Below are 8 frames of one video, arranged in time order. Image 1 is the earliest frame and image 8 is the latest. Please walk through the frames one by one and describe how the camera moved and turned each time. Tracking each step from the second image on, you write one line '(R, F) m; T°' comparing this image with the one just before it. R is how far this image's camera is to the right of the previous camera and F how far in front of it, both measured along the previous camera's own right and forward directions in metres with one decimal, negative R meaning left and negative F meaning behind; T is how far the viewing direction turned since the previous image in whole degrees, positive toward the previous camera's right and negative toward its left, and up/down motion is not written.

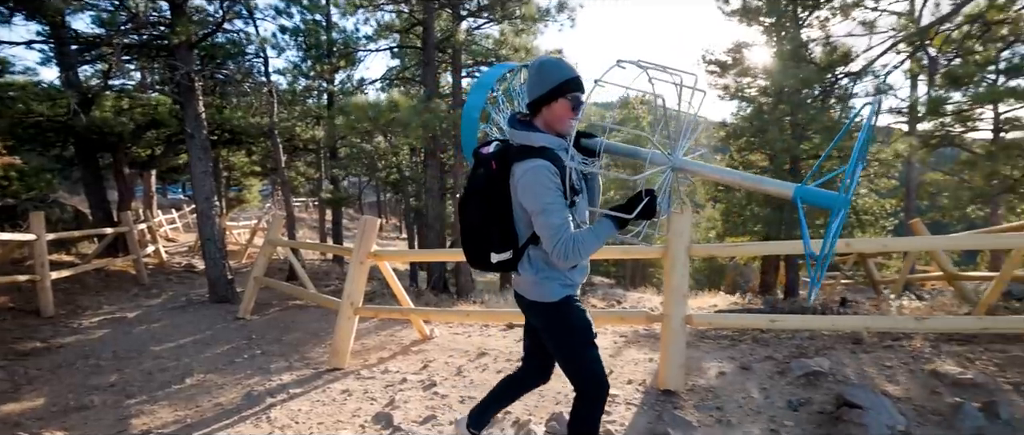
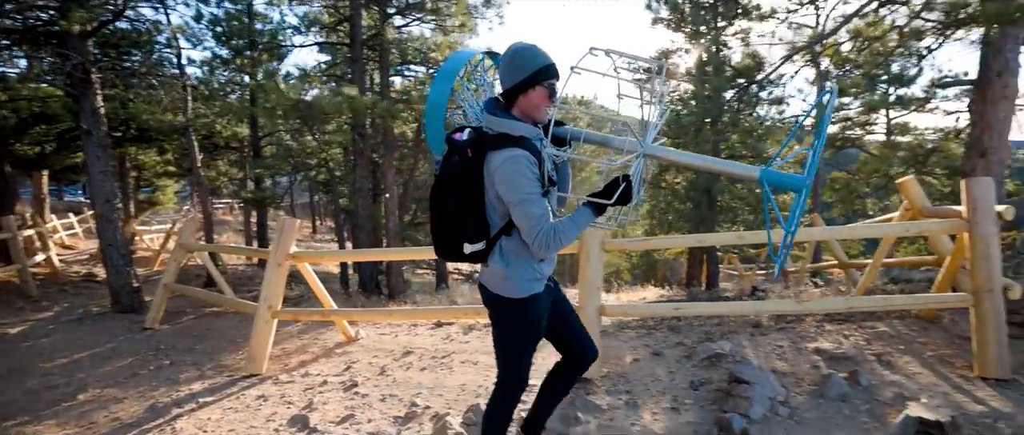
(+0.2, -0.1) m; +7°
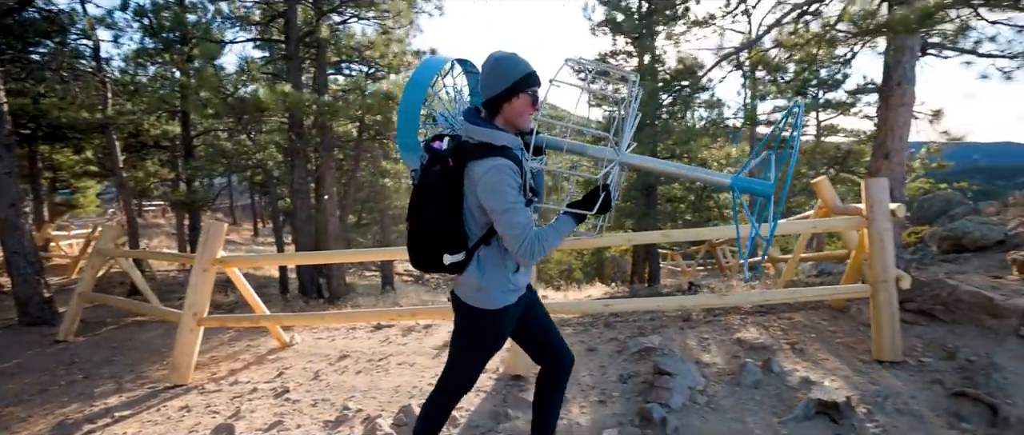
(+0.2, -0.1) m; +5°
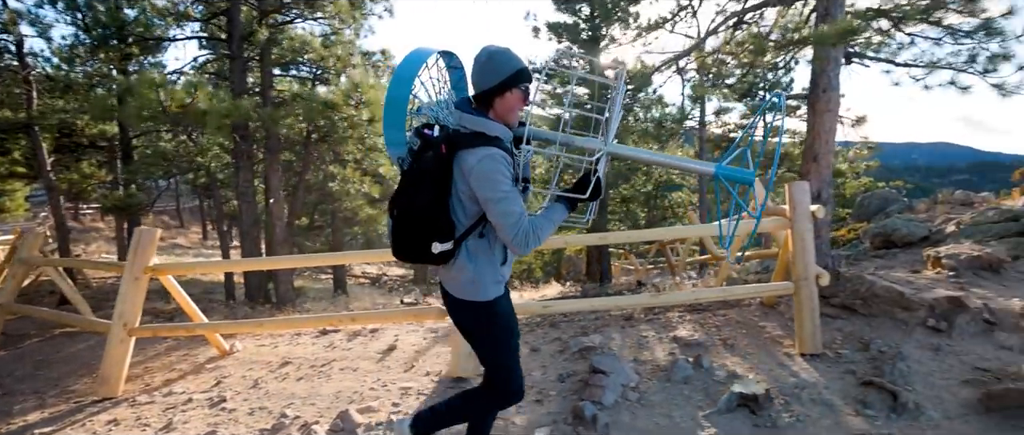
(+0.2, -0.1) m; +4°
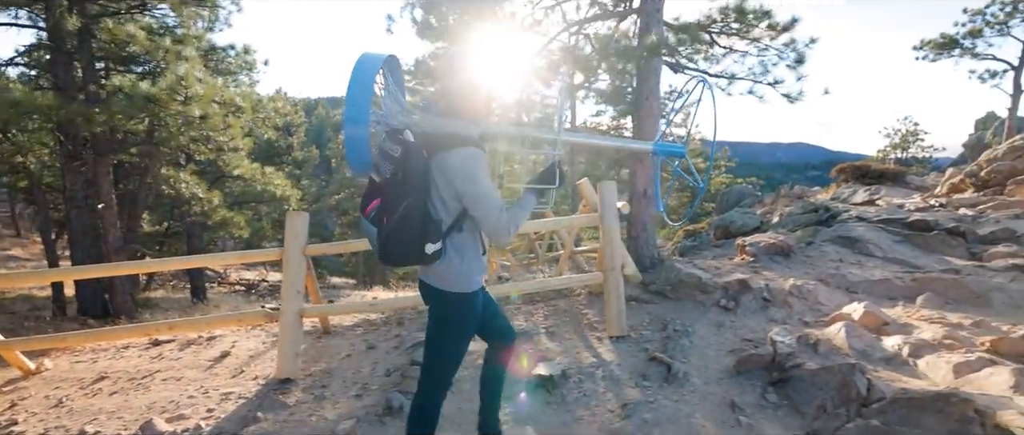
(+0.7, -0.2) m; +11°
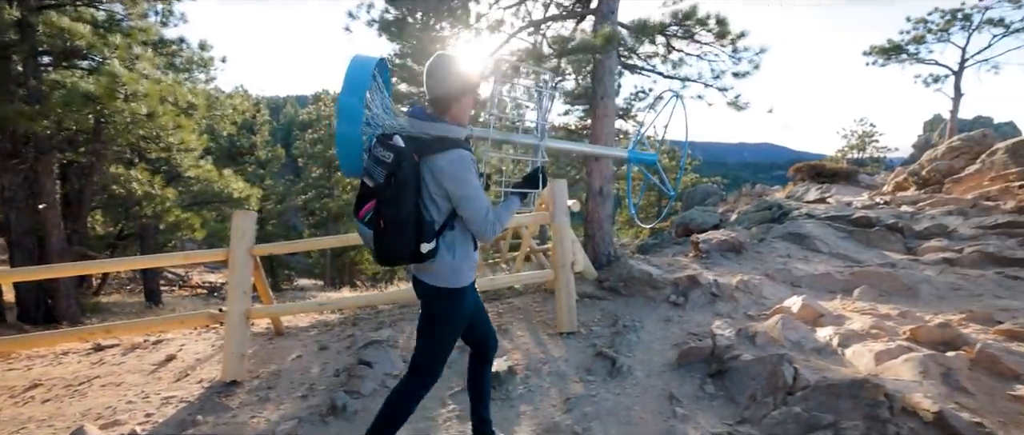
(+0.2, 0.0) m; +3°
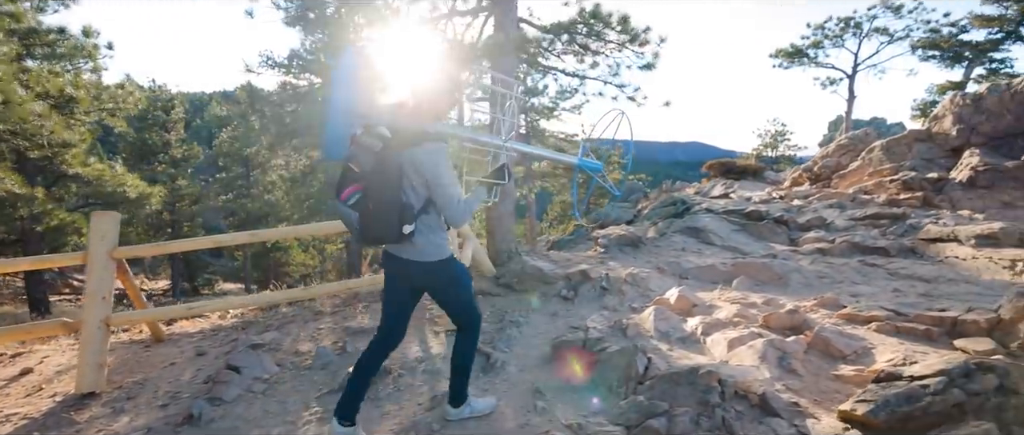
(+0.5, +0.1) m; +6°
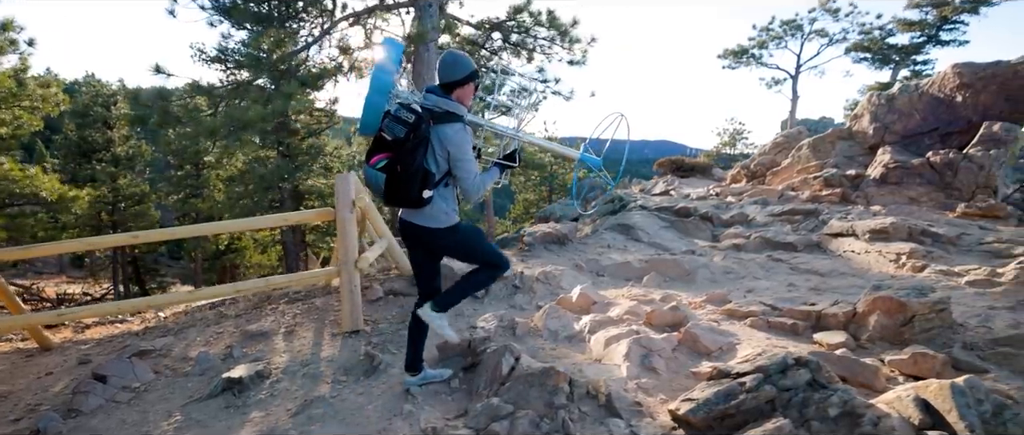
(+0.7, +0.1) m; +3°
